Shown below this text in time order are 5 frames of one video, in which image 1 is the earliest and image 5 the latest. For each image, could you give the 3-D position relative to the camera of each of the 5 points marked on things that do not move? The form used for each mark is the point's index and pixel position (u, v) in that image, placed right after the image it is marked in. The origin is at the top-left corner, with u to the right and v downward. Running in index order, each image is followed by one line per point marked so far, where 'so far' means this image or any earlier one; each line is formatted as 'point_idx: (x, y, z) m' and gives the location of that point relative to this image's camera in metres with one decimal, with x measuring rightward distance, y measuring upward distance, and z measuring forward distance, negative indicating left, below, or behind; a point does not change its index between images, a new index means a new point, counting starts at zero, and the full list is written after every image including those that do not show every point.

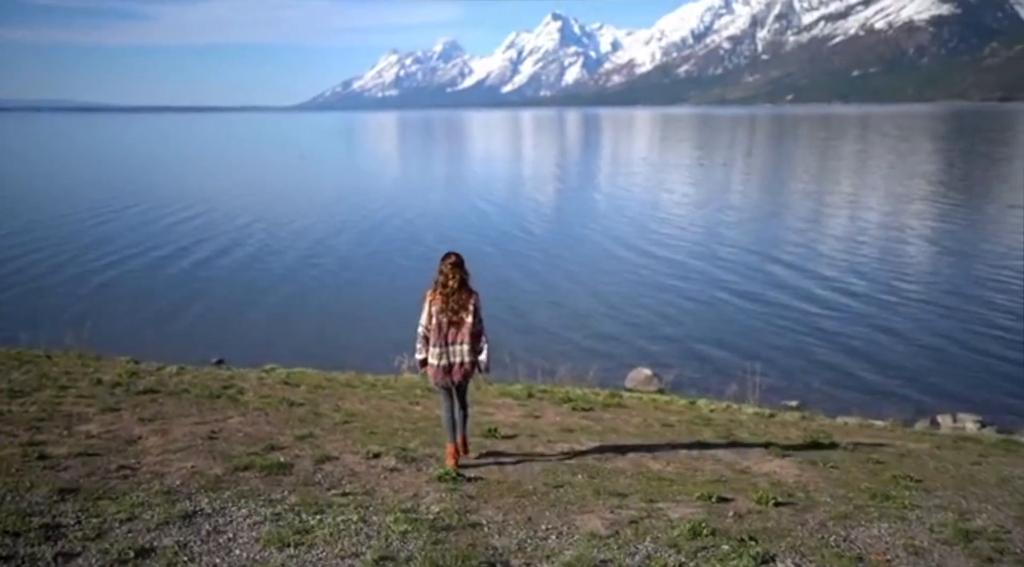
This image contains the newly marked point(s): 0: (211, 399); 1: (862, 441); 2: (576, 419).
0: (-5.2, -2.0, +15.3) m
1: (+6.3, -2.8, +15.9) m
2: (+1.1, -2.4, +15.7) m
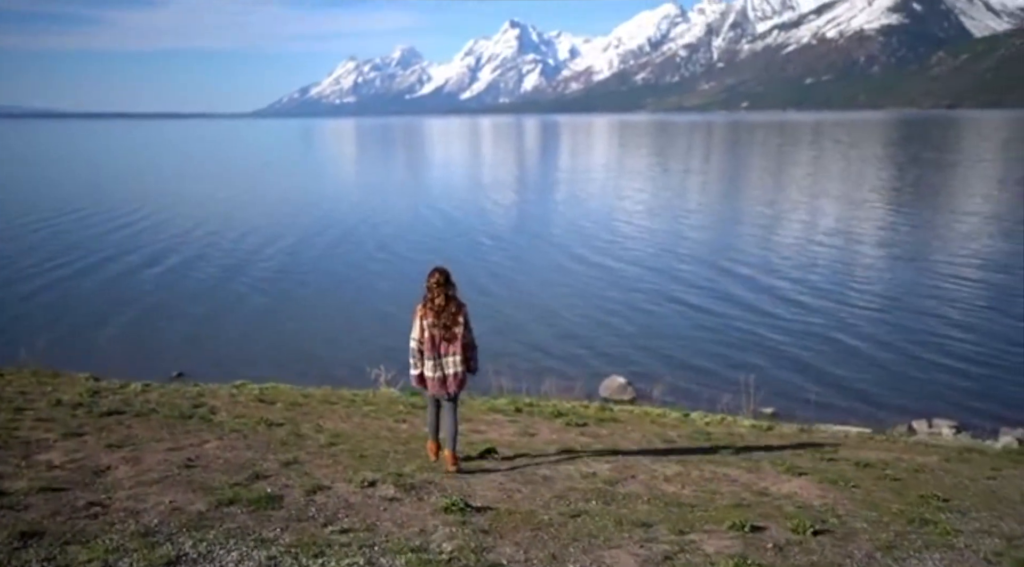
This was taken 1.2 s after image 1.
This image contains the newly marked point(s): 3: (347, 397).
0: (-5.2, -2.2, +14.3) m
1: (+6.1, -2.9, +15.4) m
2: (+1.0, -2.5, +14.9) m
3: (-3.5, -2.4, +19.1) m
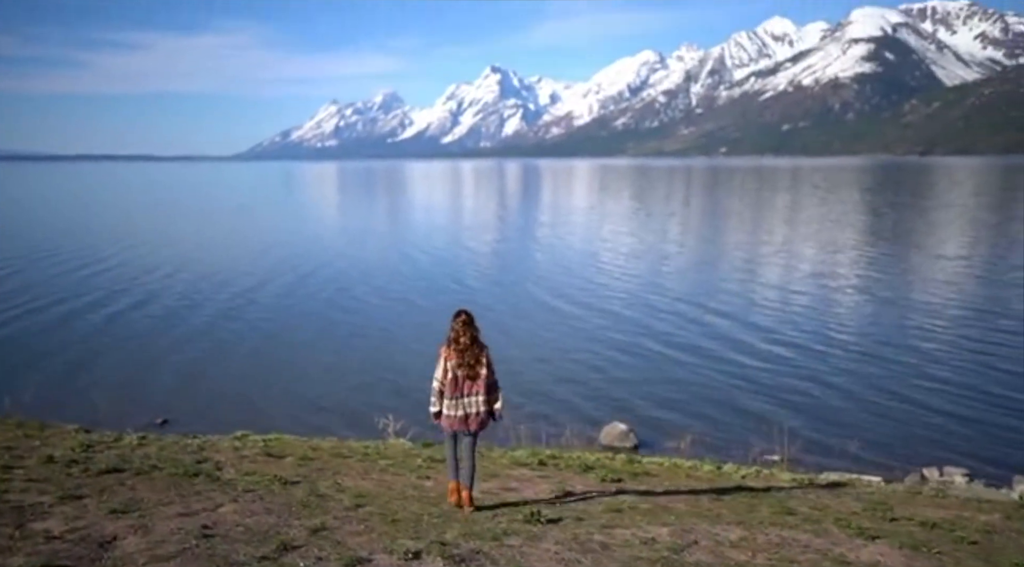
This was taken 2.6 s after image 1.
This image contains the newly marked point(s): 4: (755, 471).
0: (-4.7, -2.9, +13.0) m
1: (+6.6, -3.7, +14.3) m
2: (+1.5, -3.2, +13.8) m
3: (-3.1, -3.3, +17.9) m
4: (+4.9, -3.8, +18.1) m
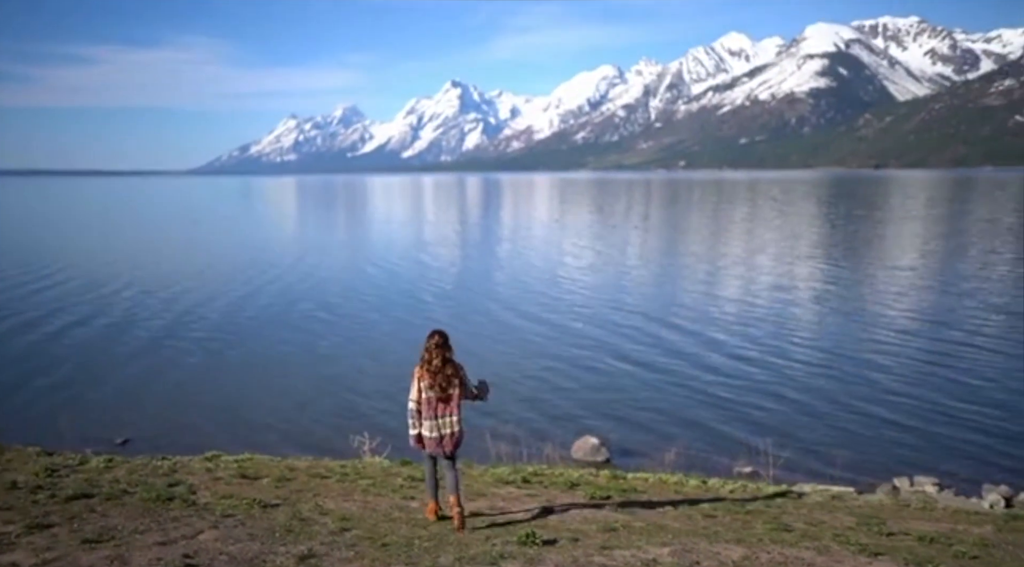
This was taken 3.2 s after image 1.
0: (-4.8, -3.1, +12.4) m
1: (+6.4, -3.8, +14.2) m
2: (+1.4, -3.4, +13.5) m
3: (-3.4, -3.6, +17.3) m
4: (+4.6, -4.0, +17.9) m
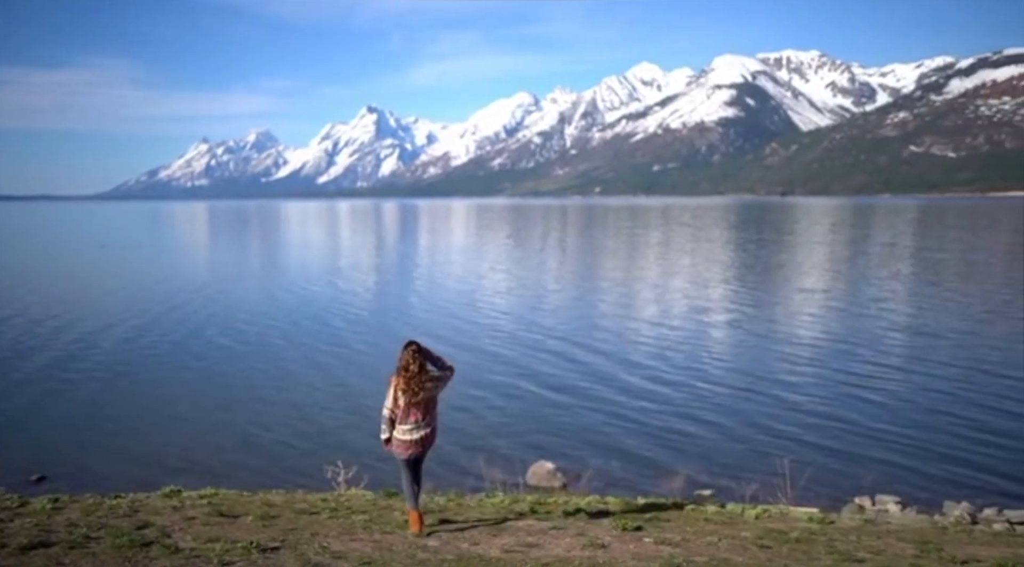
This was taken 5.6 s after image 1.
0: (-4.3, -3.1, +10.4) m
1: (+6.8, -3.9, +13.2) m
2: (+1.8, -3.5, +12.0) m
3: (-3.3, -3.8, +15.4) m
4: (+4.6, -4.2, +16.6) m
